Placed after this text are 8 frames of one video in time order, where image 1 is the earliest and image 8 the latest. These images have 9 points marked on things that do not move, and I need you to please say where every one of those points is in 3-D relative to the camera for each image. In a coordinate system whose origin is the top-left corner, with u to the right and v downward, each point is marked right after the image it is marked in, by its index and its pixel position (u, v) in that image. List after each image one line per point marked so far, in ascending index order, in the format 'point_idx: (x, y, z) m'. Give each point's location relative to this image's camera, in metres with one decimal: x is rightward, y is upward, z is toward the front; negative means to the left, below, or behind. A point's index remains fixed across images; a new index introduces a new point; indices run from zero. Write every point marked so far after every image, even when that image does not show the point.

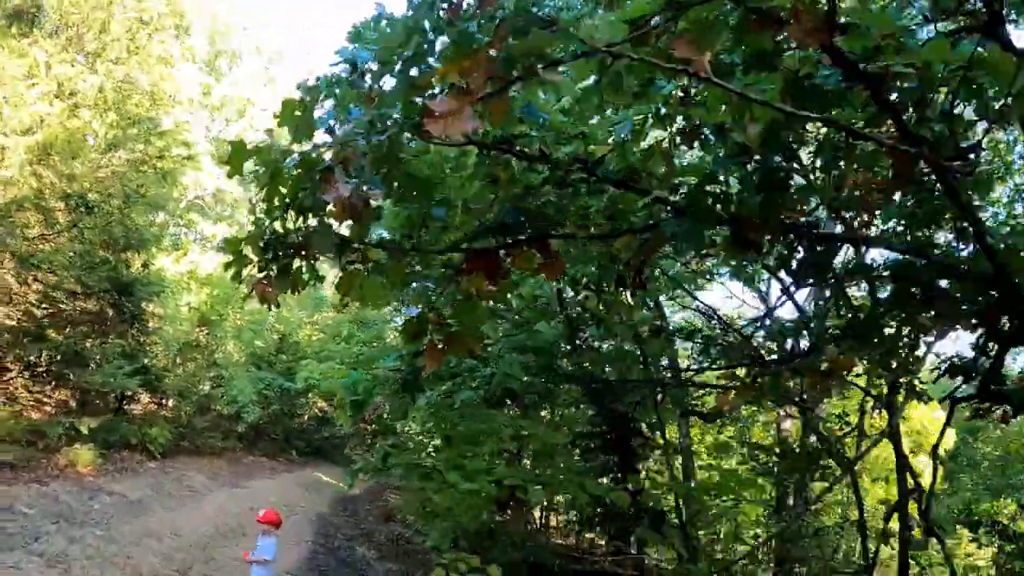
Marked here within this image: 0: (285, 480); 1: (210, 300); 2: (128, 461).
0: (-2.9, -2.5, +14.3) m
1: (-3.5, -0.3, +13.2) m
2: (-3.6, -1.6, +10.3) m
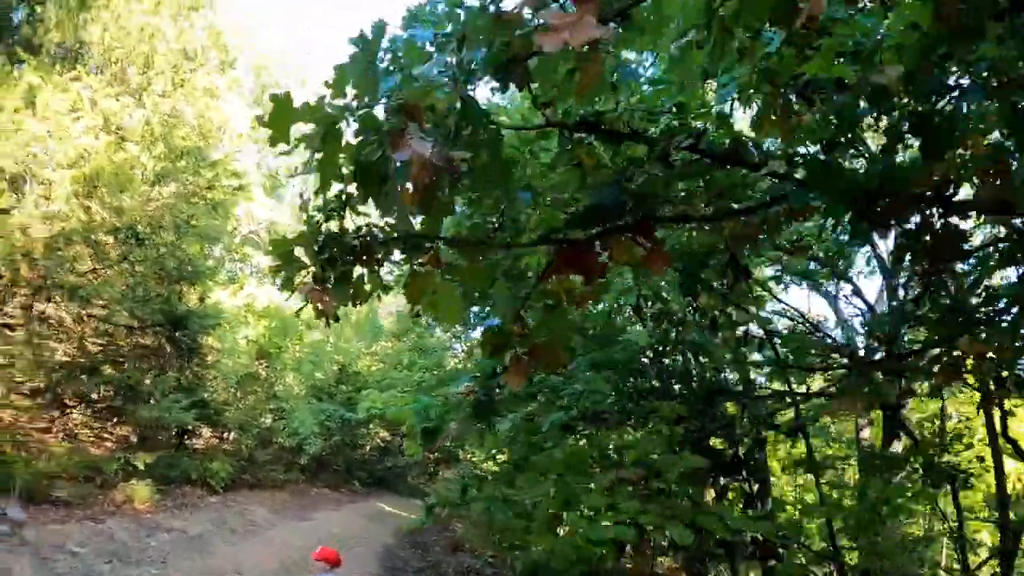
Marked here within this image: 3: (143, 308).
0: (-2.0, -2.8, +14.0) m
1: (-2.7, -0.7, +13.0) m
2: (-3.0, -1.9, +10.0) m
3: (-2.9, -0.2, +8.7) m
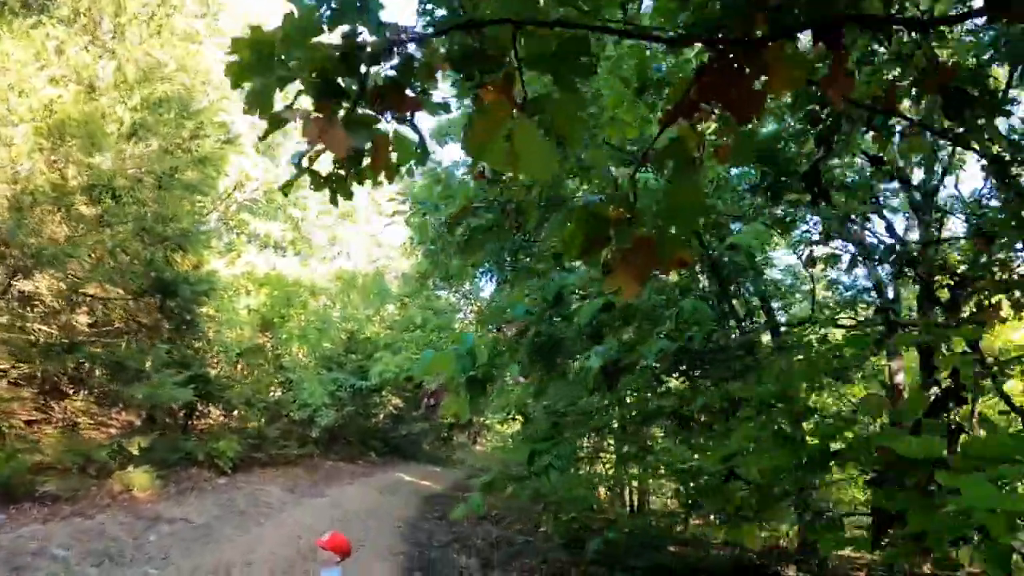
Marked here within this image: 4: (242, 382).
0: (-1.7, -2.4, +13.3) m
1: (-2.5, -0.3, +12.2) m
2: (-2.7, -1.6, +9.3) m
3: (-2.7, +0.1, +8.0) m
4: (-3.0, -1.0, +12.2) m
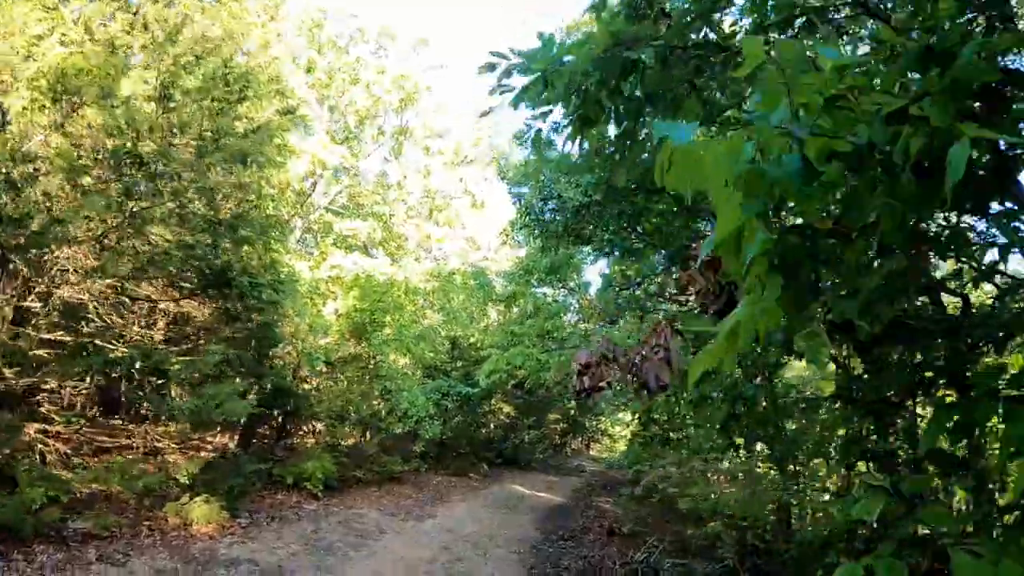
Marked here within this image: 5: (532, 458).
0: (-0.3, -2.3, +11.9) m
1: (-1.4, -0.2, +10.9) m
2: (-1.7, -1.6, +8.0) m
3: (-2.0, +0.1, +6.7) m
4: (-1.7, -1.0, +10.9) m
5: (+0.3, -2.8, +18.0) m
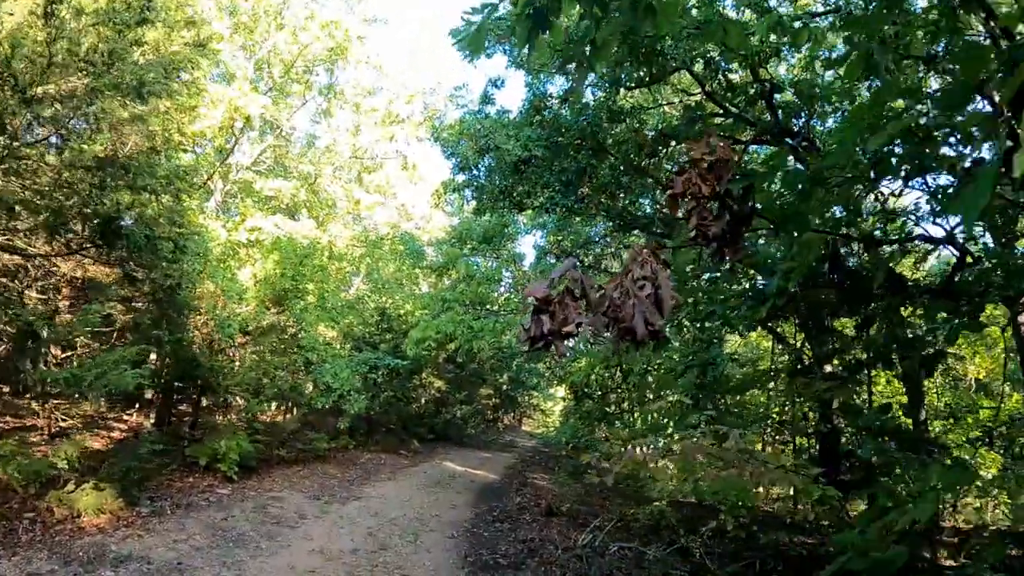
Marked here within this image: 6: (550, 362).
0: (-1.0, -1.9, +11.2) m
1: (-2.0, +0.1, +10.1) m
2: (-2.2, -1.3, +7.2) m
3: (-2.3, +0.3, +5.9) m
4: (-2.4, -0.7, +10.2) m
5: (-0.8, -2.3, +17.4) m
6: (+0.4, -0.8, +12.6) m
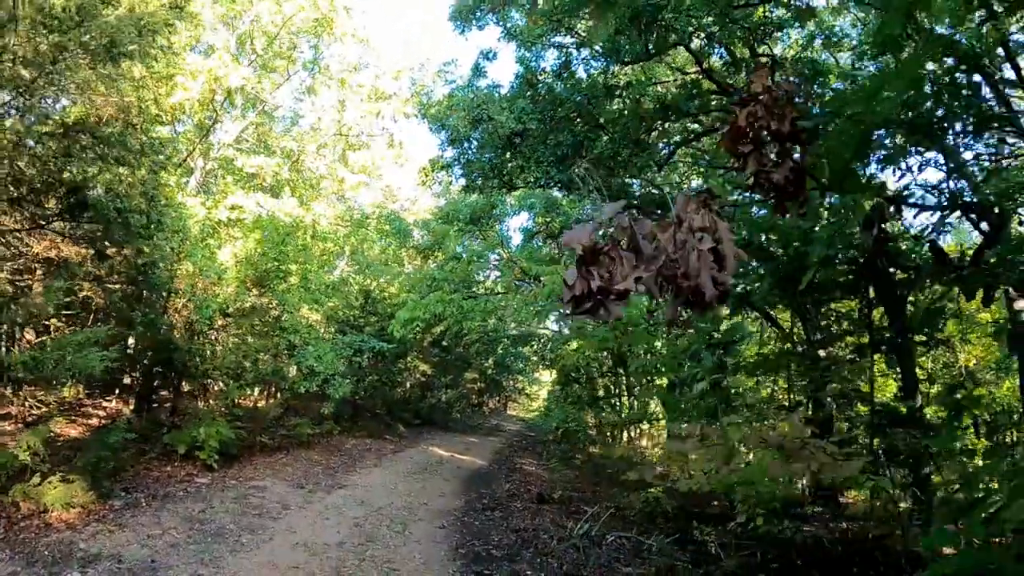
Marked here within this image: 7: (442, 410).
0: (-1.1, -1.8, +10.9) m
1: (-2.1, +0.2, +9.8) m
2: (-2.2, -1.2, +6.9) m
3: (-2.4, +0.4, +5.5) m
4: (-2.4, -0.6, +9.8) m
5: (-1.0, -2.0, +17.1) m
6: (+0.3, -0.6, +12.3) m
7: (-1.1, -1.9, +17.0) m
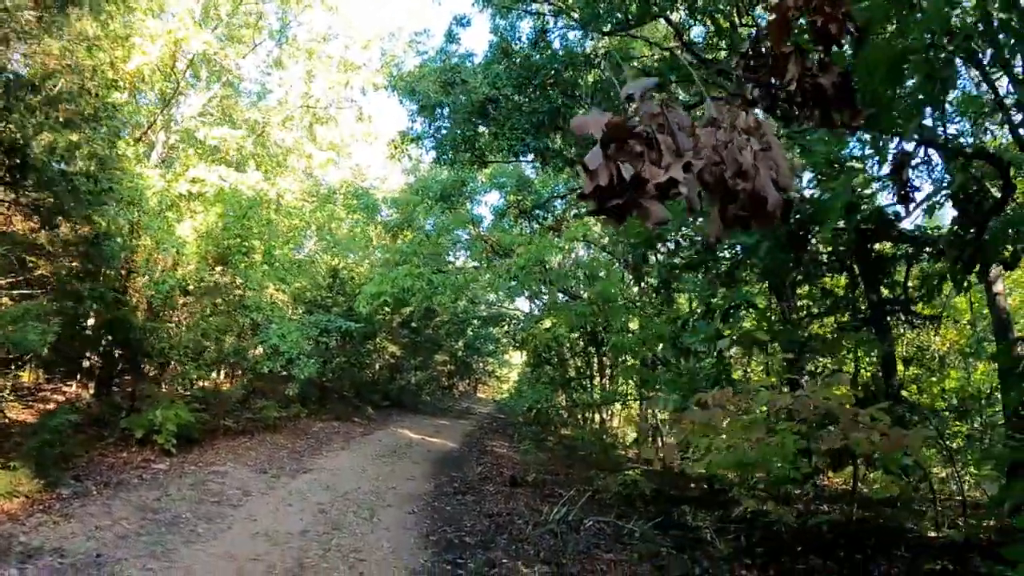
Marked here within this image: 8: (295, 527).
0: (-1.4, -1.5, +10.6) m
1: (-2.3, +0.4, +9.4) m
2: (-2.4, -1.1, +6.6) m
3: (-2.5, +0.6, +5.2) m
4: (-2.7, -0.4, +9.5) m
5: (-1.4, -1.7, +16.8) m
6: (0.0, -0.4, +12.0) m
7: (-1.5, -1.6, +16.7) m
8: (-1.1, -1.2, +5.5) m
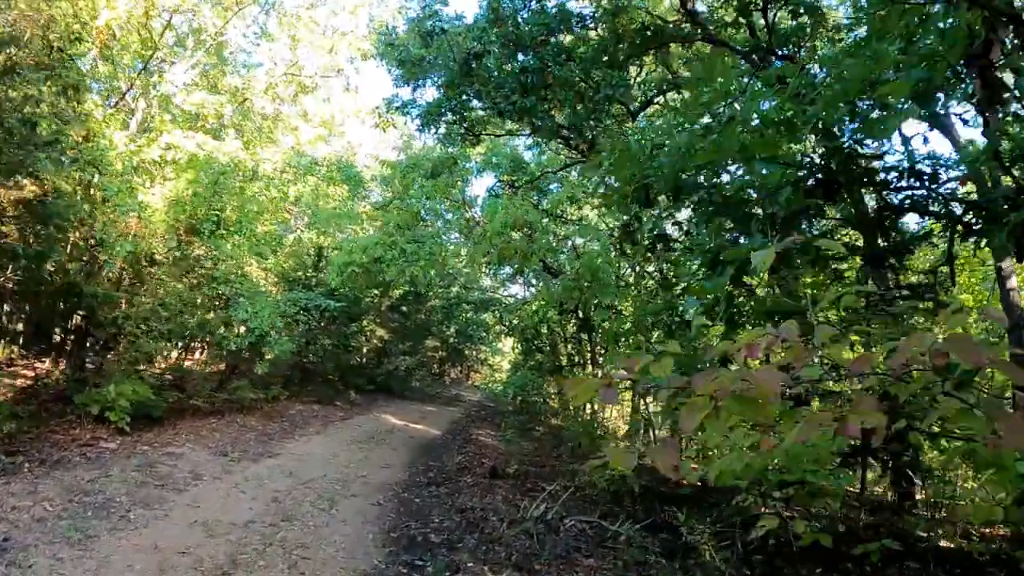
0: (-1.5, -1.3, +10.1) m
1: (-2.4, +0.7, +8.9) m
2: (-2.5, -0.9, +6.1) m
3: (-2.6, +0.7, +4.6) m
4: (-2.8, -0.1, +8.9) m
5: (-1.6, -1.4, +16.3) m
6: (-0.1, -0.2, +11.5) m
7: (-1.6, -1.3, +16.2) m
8: (-1.2, -1.0, +5.0) m
